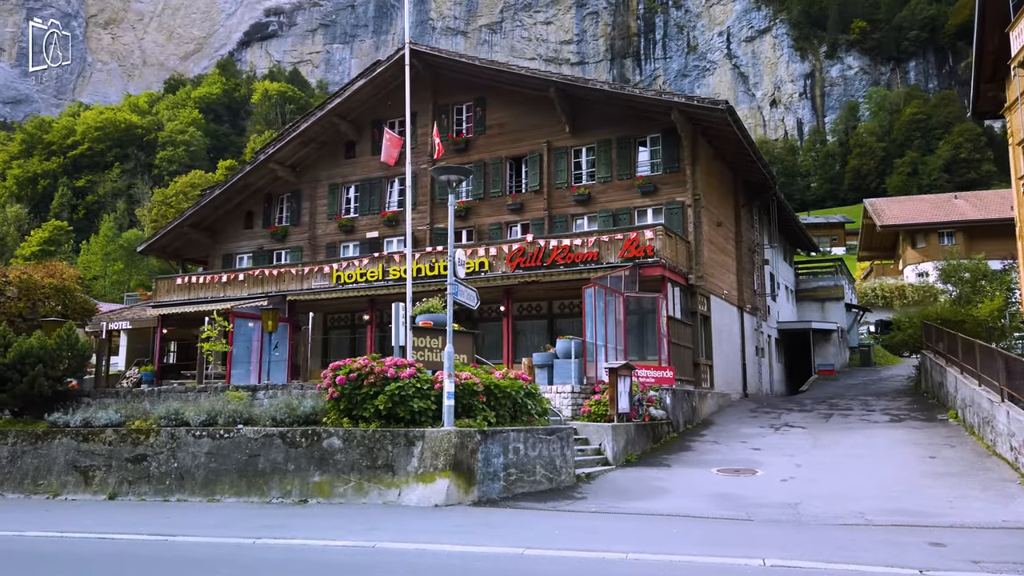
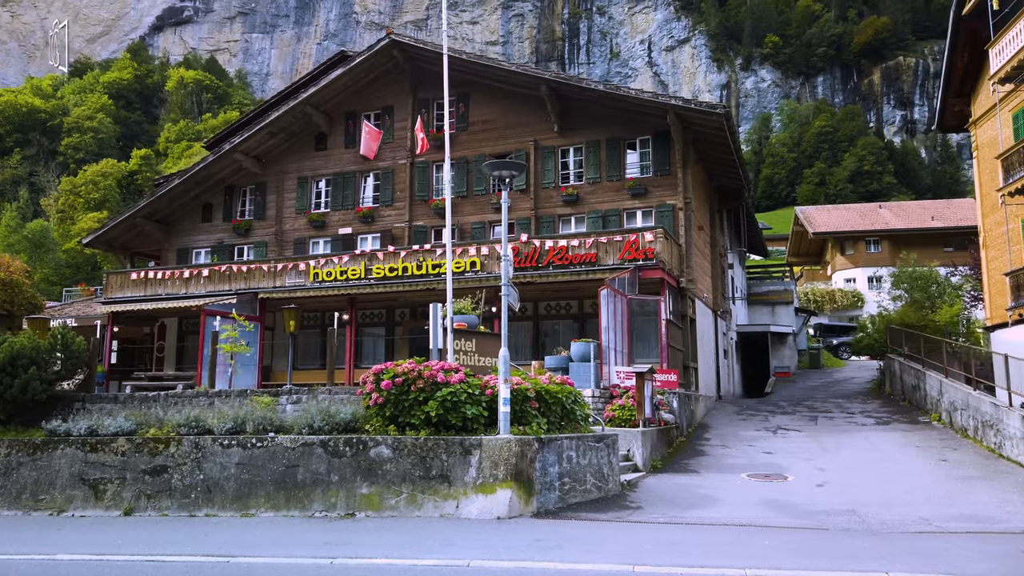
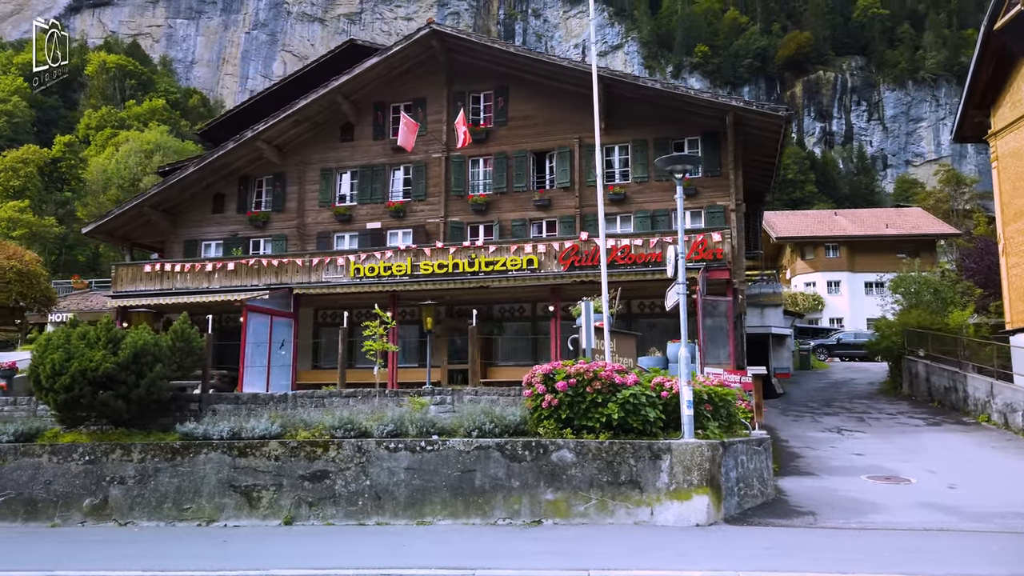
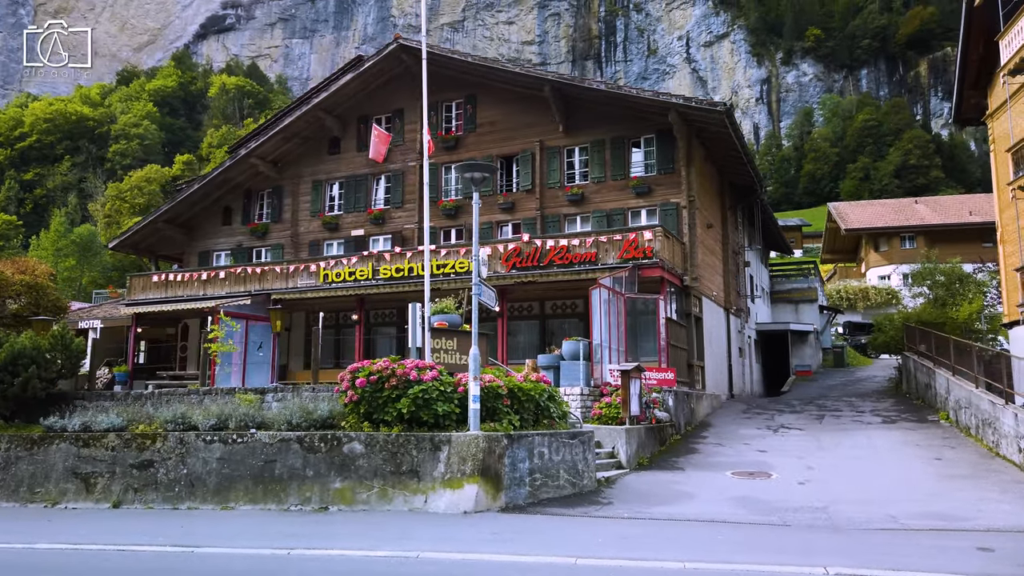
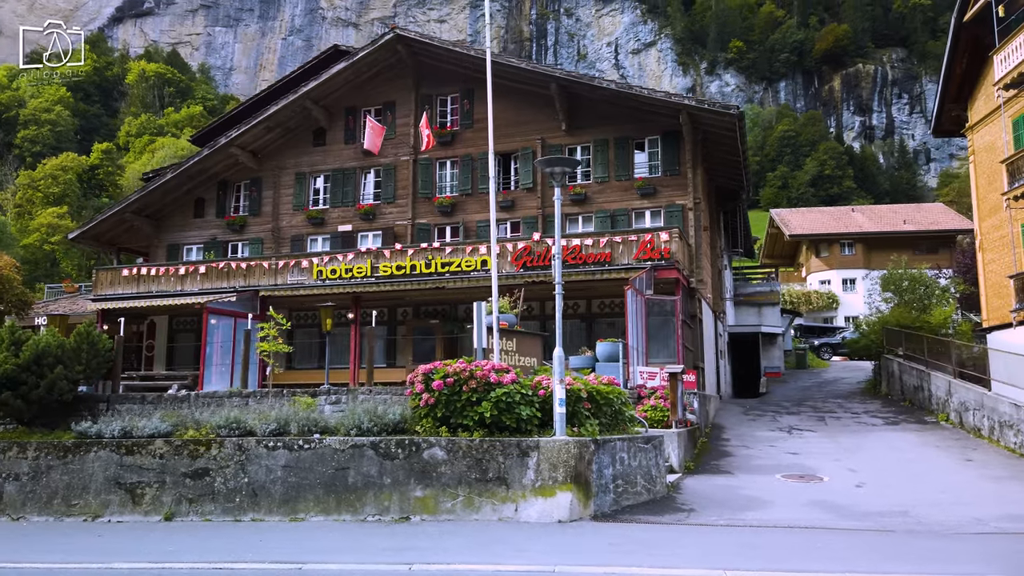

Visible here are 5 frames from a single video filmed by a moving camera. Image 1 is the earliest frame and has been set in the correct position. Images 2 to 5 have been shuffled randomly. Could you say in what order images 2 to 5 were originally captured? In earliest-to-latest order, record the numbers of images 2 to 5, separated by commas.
4, 2, 5, 3
